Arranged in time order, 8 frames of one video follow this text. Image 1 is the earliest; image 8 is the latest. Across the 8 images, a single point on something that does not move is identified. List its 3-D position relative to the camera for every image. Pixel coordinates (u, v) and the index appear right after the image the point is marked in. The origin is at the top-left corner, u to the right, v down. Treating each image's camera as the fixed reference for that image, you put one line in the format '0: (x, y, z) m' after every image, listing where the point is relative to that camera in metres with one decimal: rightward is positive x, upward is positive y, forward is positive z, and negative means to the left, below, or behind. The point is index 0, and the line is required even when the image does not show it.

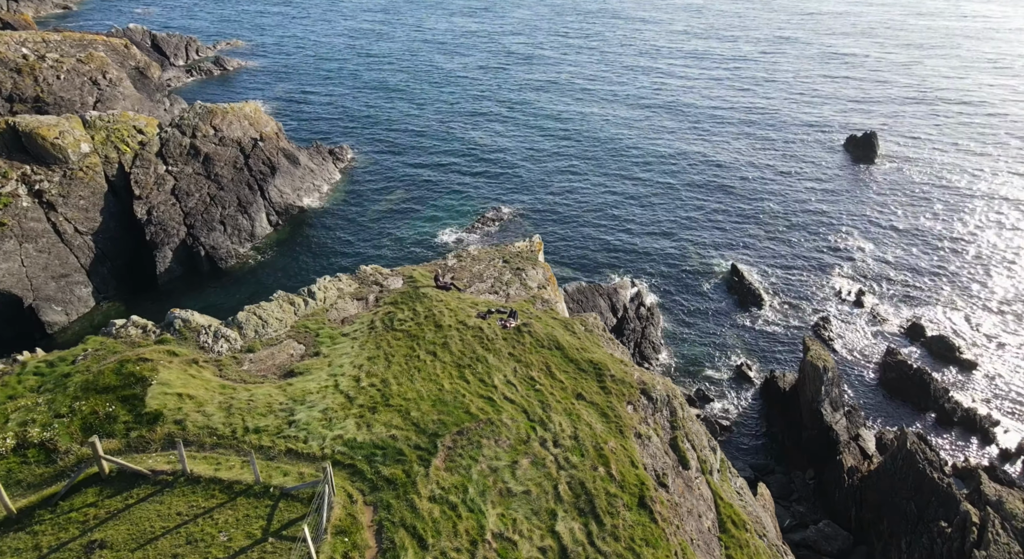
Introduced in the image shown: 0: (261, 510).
0: (-6.8, -5.8, +18.4) m
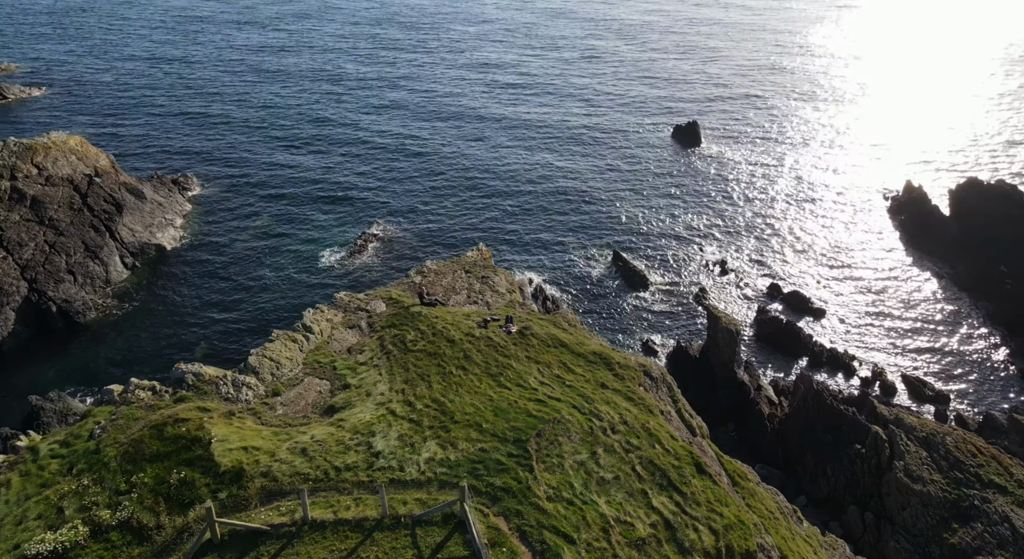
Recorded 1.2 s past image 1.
0: (-3.1, -6.7, +18.8) m
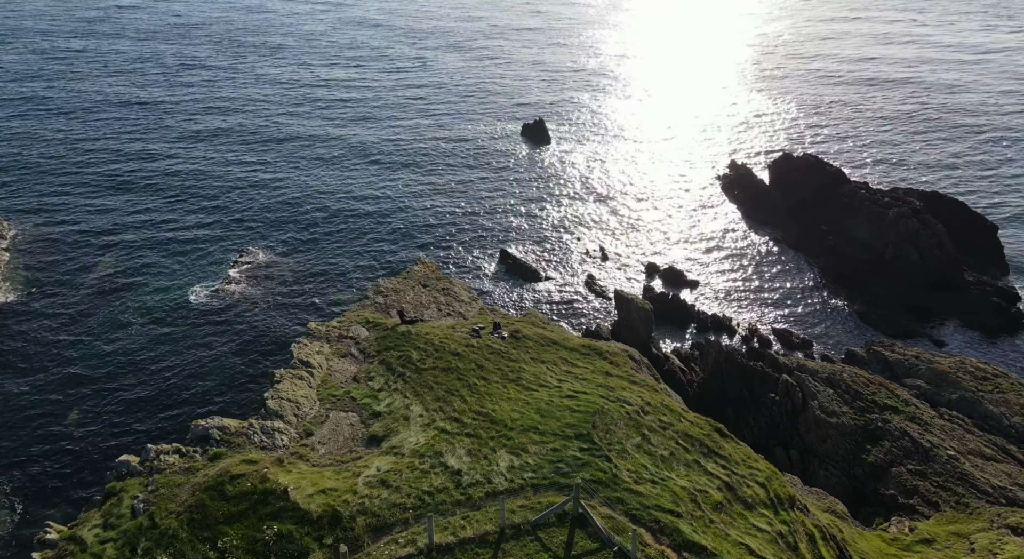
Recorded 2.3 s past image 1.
0: (+0.5, -7.1, +19.5) m
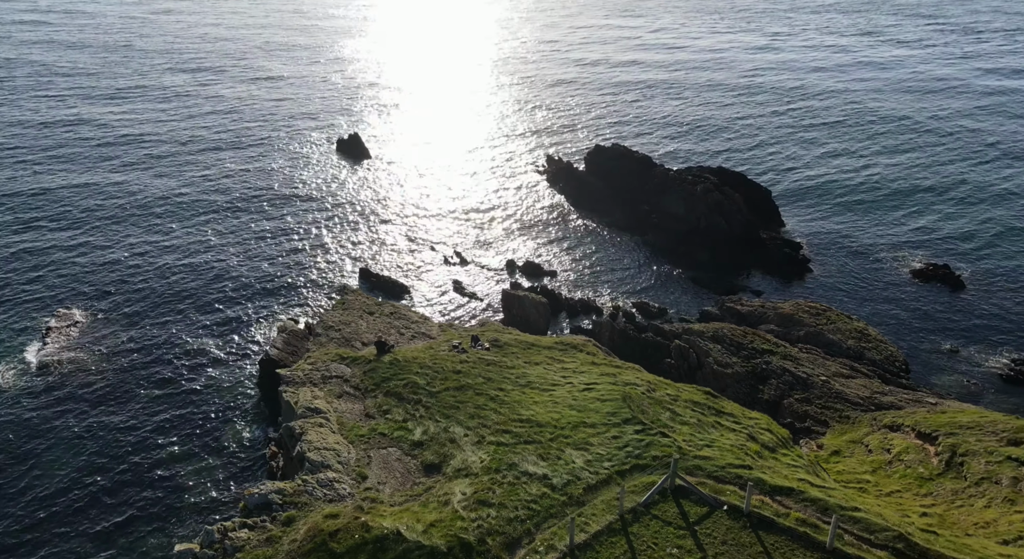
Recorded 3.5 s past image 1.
0: (+4.2, -7.1, +21.4) m
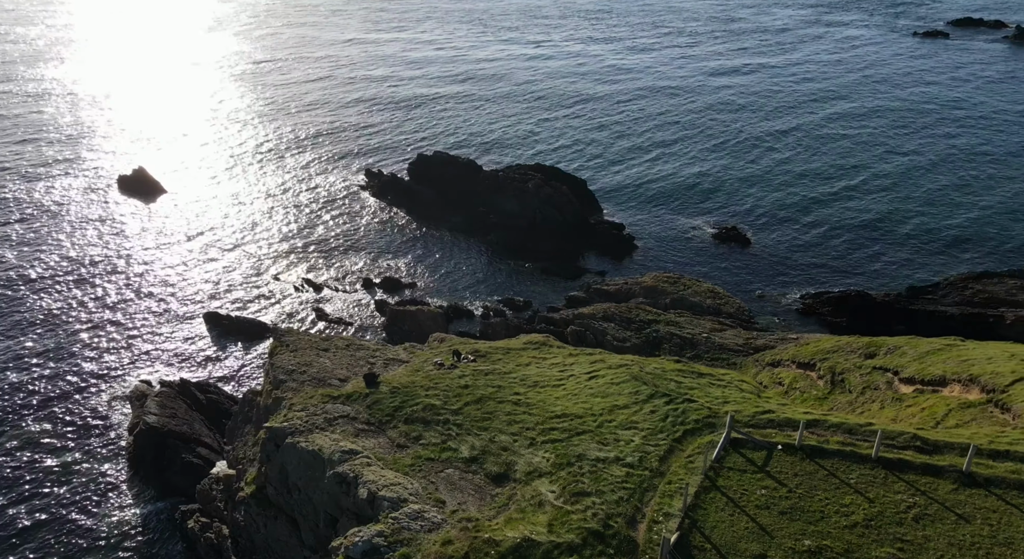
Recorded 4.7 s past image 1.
0: (+7.5, -6.4, +24.5) m
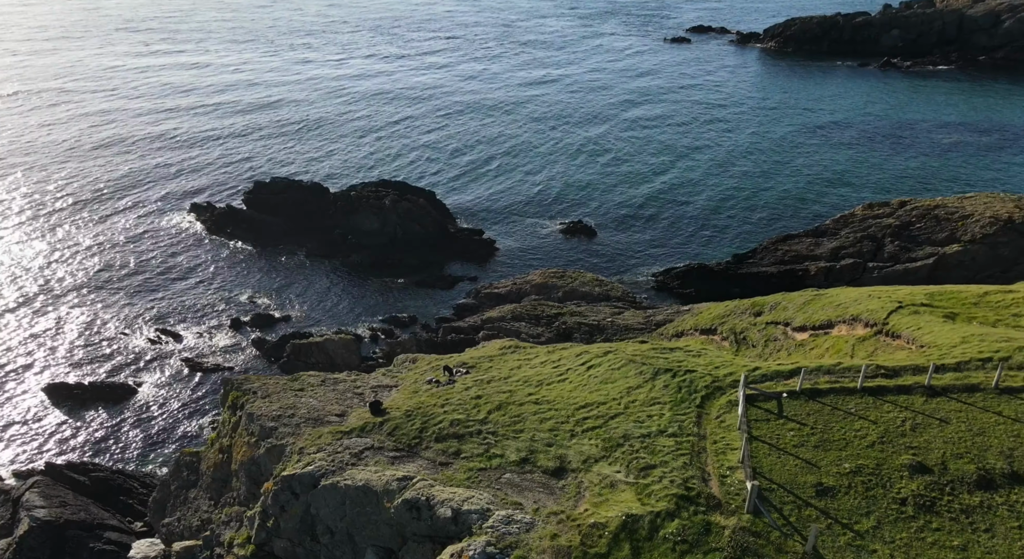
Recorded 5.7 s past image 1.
0: (+9.6, -5.5, +28.3) m
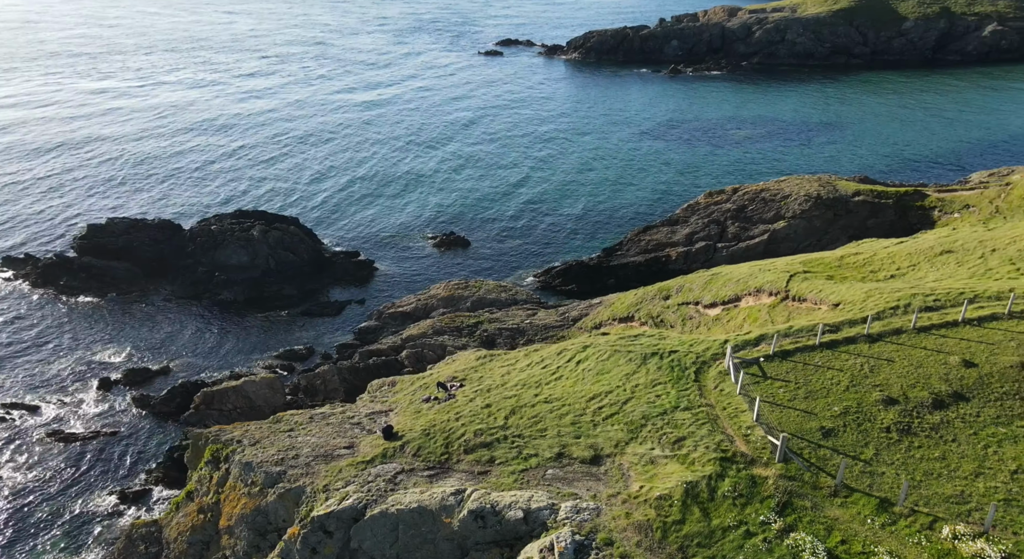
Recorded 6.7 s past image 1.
0: (+10.6, -4.6, +32.1) m
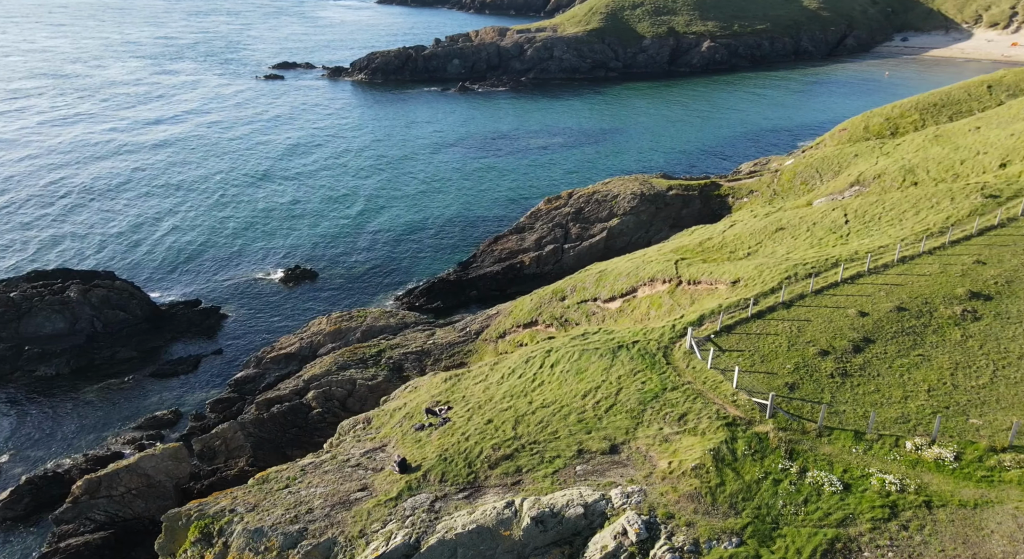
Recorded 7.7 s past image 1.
0: (+10.1, -3.9, +36.3) m
